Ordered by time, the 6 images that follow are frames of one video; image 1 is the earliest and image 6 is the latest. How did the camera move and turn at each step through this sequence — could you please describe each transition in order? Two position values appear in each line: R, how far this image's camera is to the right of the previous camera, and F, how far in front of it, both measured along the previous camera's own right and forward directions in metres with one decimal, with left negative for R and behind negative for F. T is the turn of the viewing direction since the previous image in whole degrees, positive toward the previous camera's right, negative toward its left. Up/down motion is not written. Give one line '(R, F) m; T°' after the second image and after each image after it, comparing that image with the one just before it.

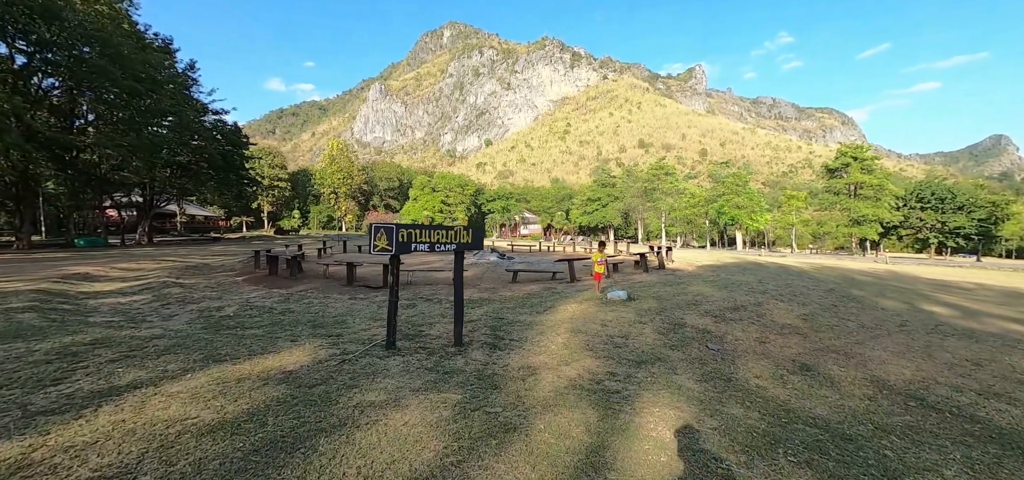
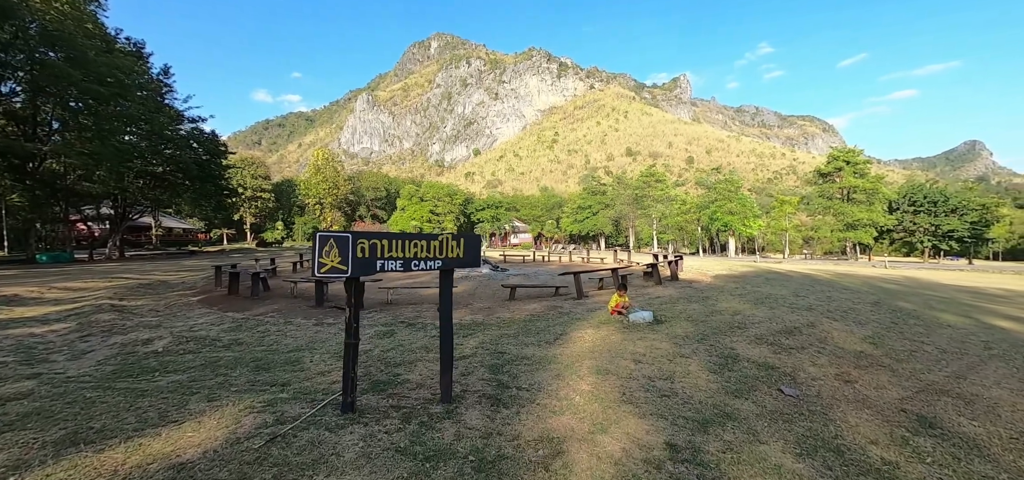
(-0.2, +1.6) m; +2°
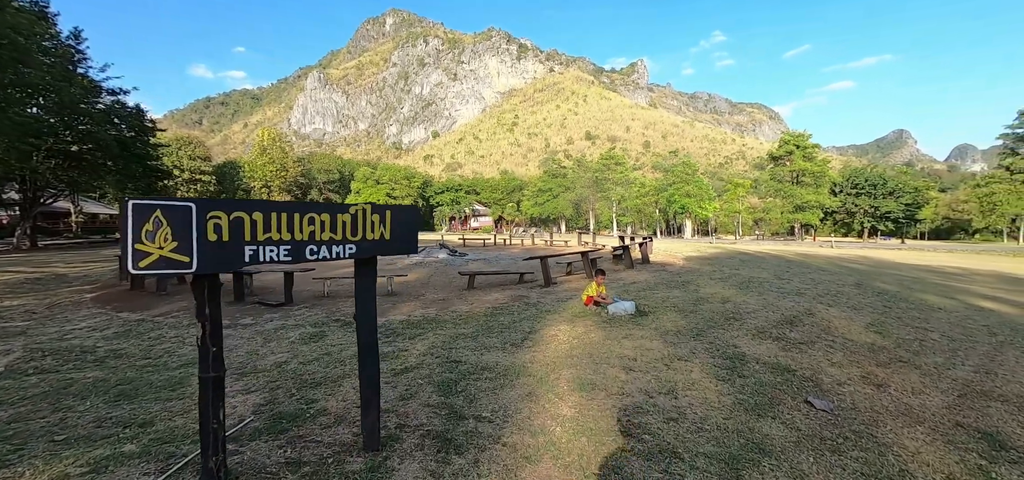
(+0.1, +1.3) m; +5°
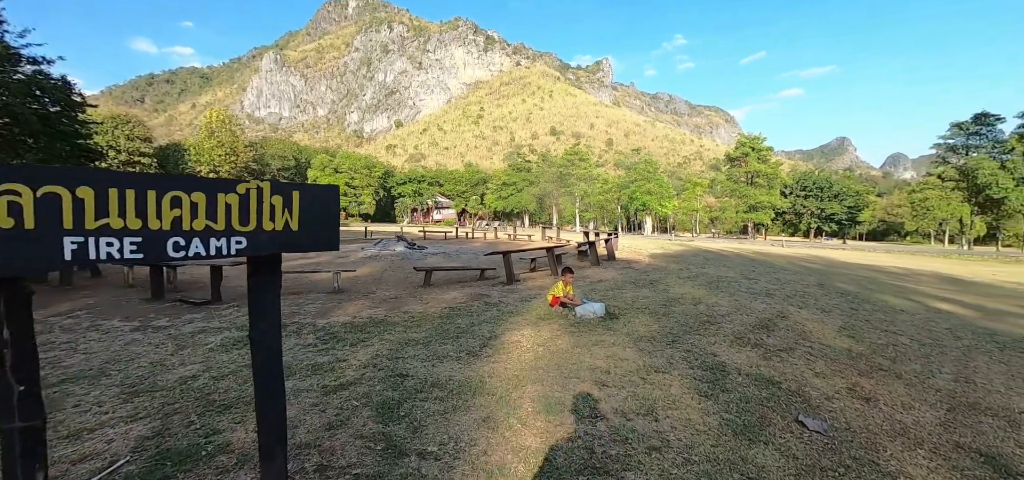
(+0.1, +0.6) m; +5°
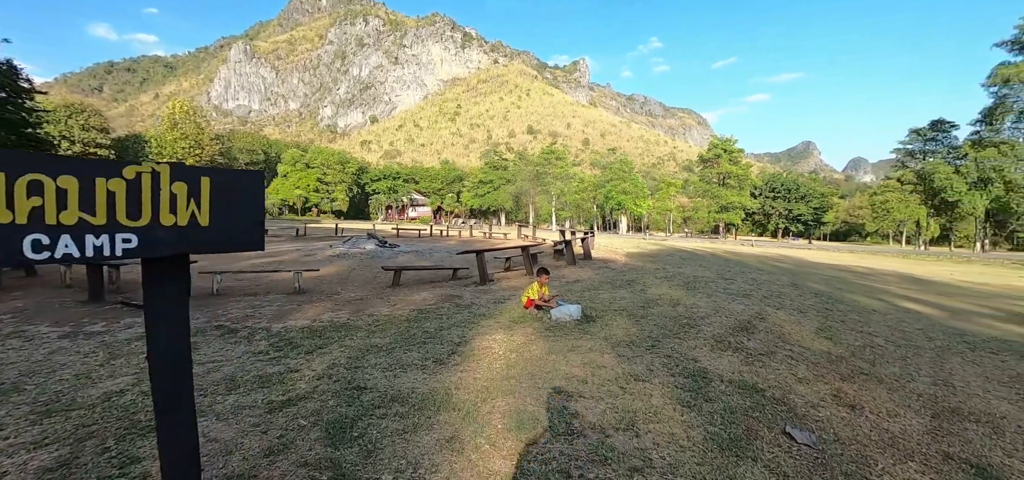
(+0.1, +0.3) m; +3°
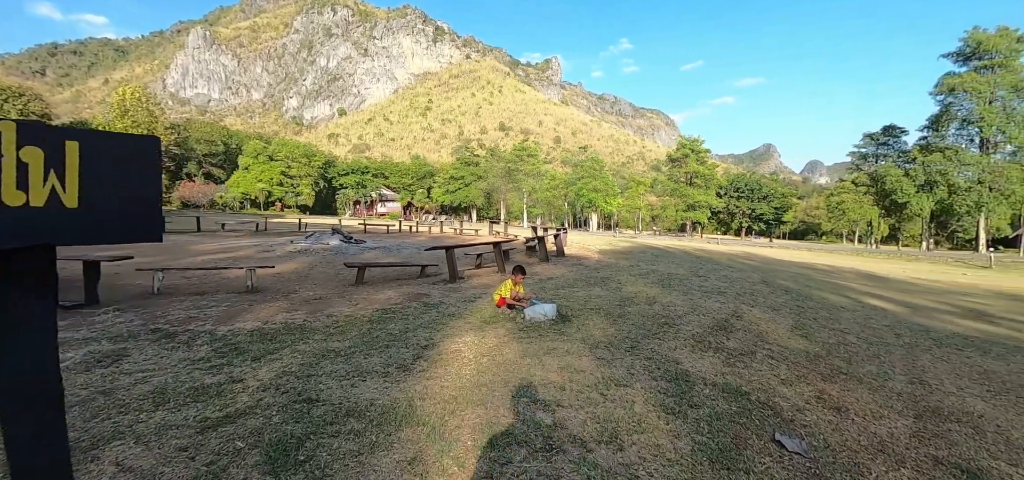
(0.0, +0.3) m; +4°
